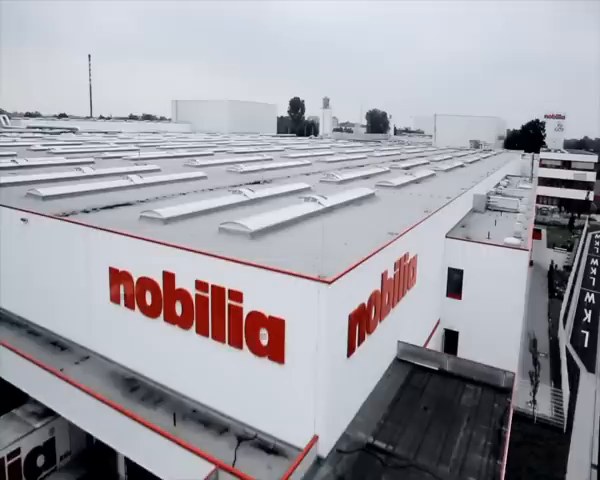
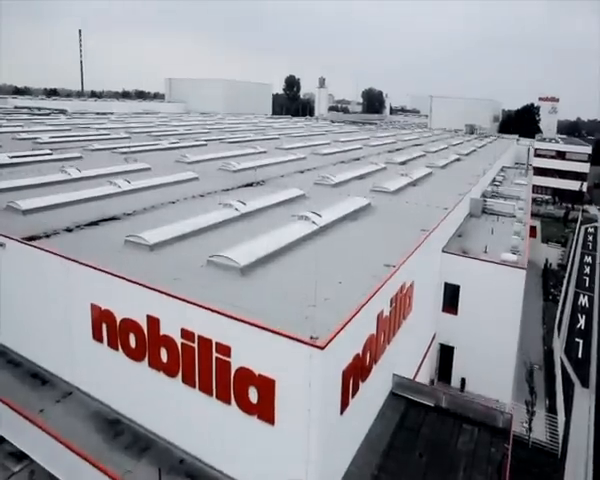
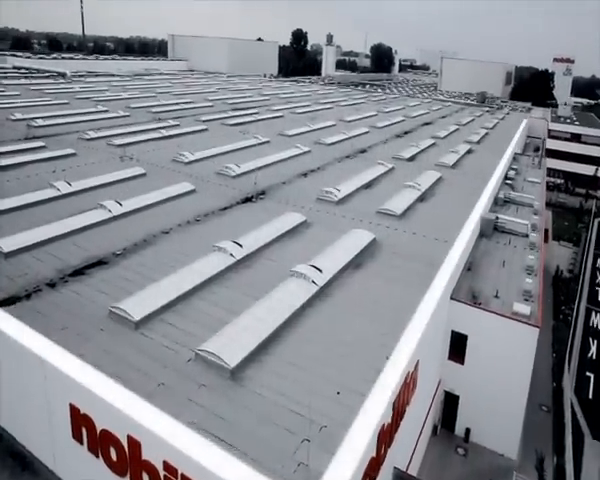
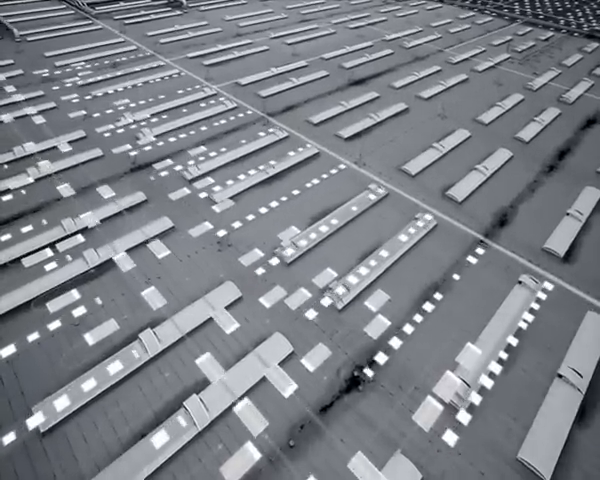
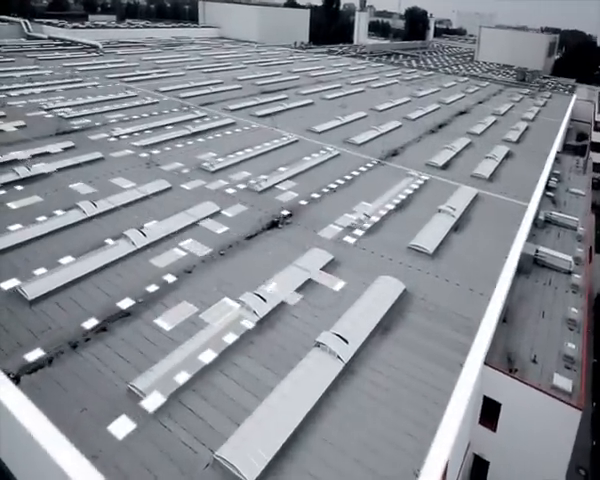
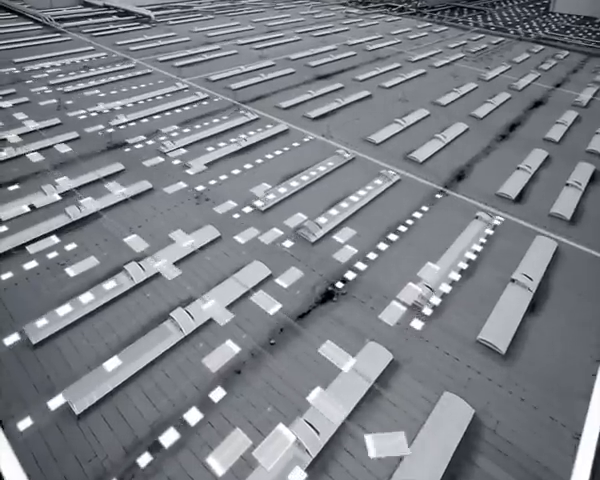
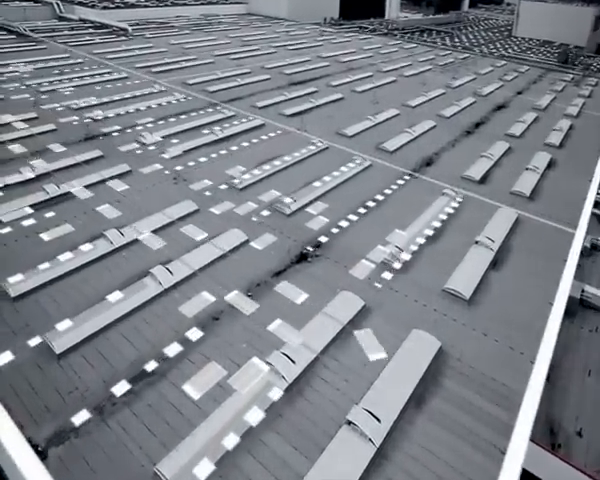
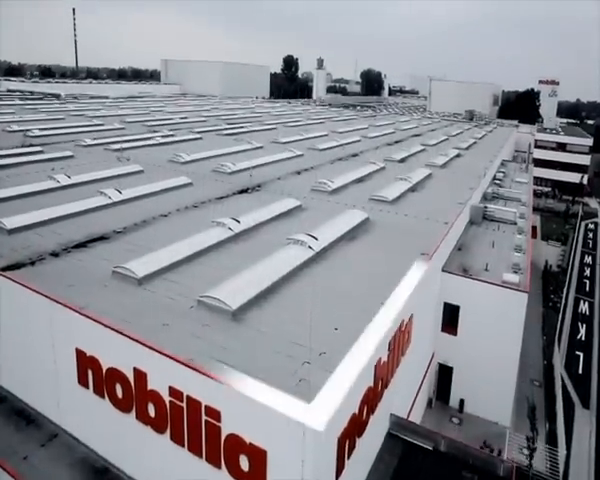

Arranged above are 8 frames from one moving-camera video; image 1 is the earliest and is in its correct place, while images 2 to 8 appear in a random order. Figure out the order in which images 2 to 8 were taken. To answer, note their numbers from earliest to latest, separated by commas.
2, 8, 3, 5, 7, 6, 4
